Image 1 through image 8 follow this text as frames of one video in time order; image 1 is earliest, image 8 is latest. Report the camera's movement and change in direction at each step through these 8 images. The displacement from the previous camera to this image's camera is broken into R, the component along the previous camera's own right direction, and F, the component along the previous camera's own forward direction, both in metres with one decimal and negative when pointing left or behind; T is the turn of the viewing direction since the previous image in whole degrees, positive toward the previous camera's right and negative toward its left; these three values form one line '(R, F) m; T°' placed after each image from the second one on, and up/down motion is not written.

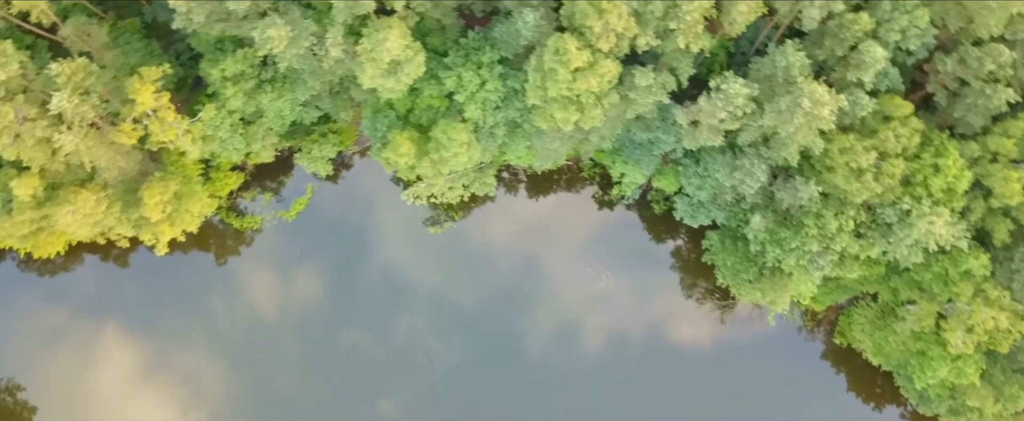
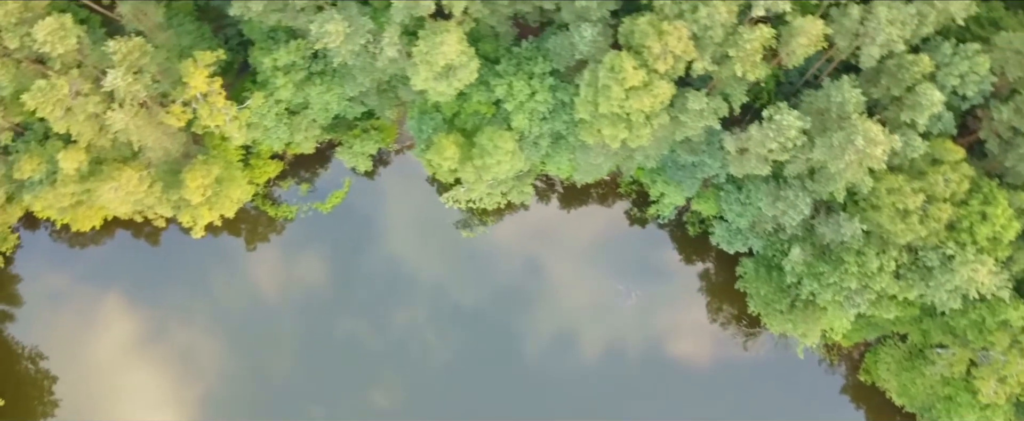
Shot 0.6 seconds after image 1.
(-0.7, 0.0) m; -1°
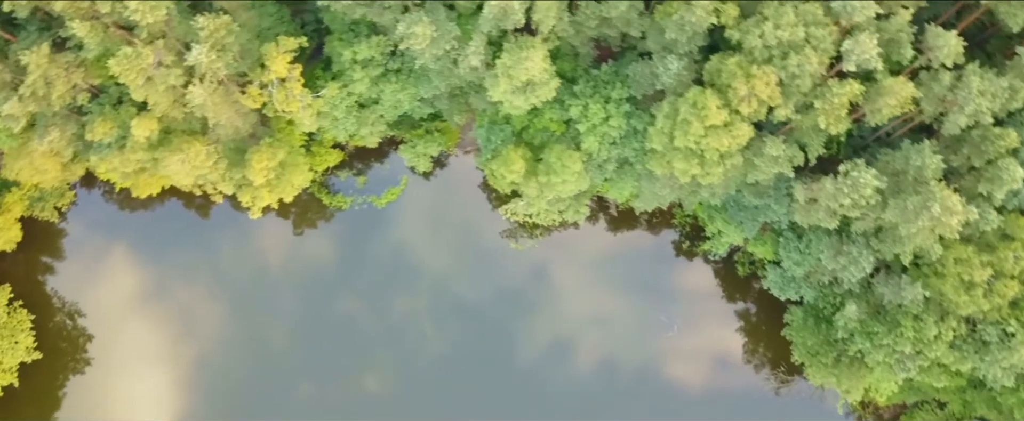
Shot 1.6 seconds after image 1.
(-1.1, 0.0) m; -1°
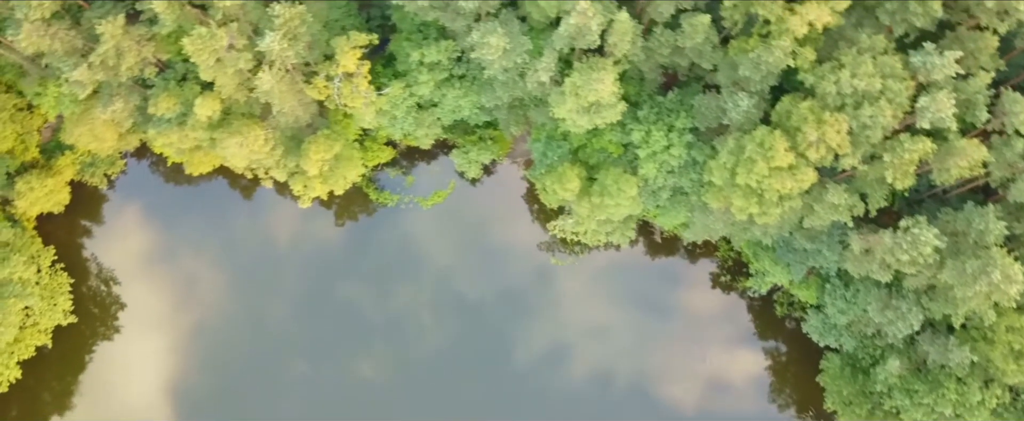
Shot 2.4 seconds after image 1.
(-1.0, 0.0) m; -1°
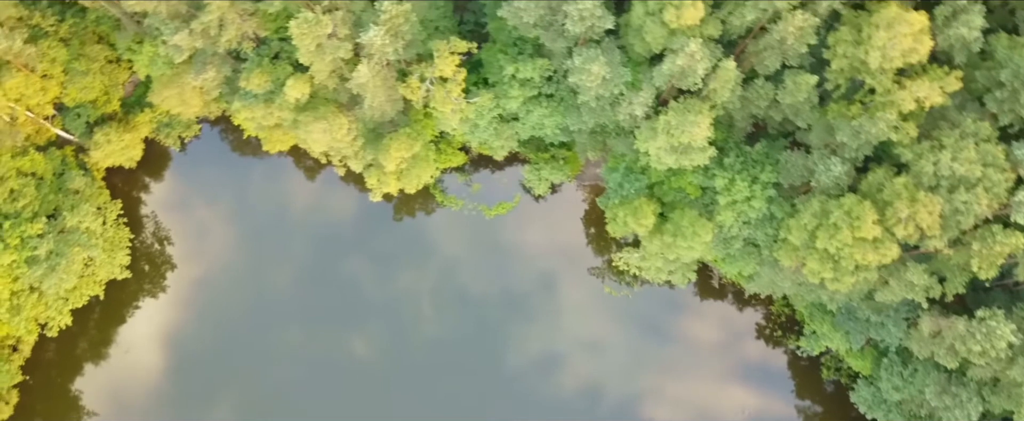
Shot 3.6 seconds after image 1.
(-1.4, 0.0) m; -1°
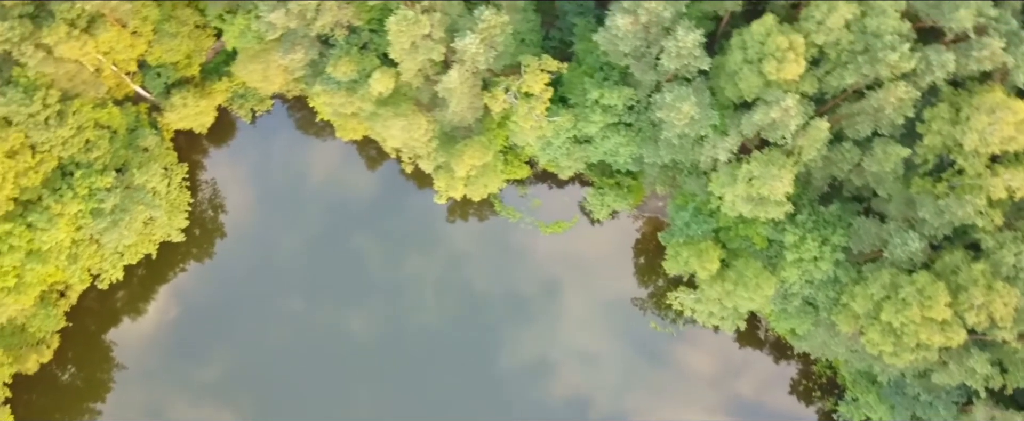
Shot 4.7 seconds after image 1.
(-1.2, 0.0) m; -1°
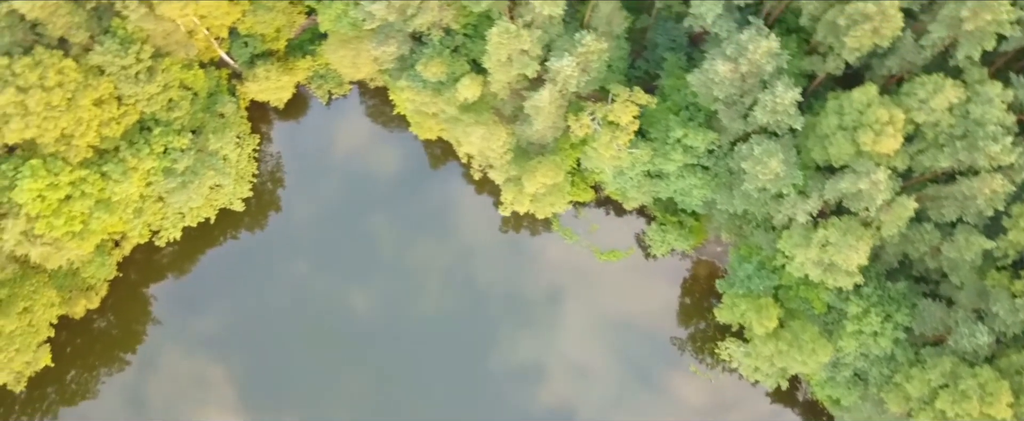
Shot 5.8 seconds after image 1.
(-1.2, 0.0) m; -1°
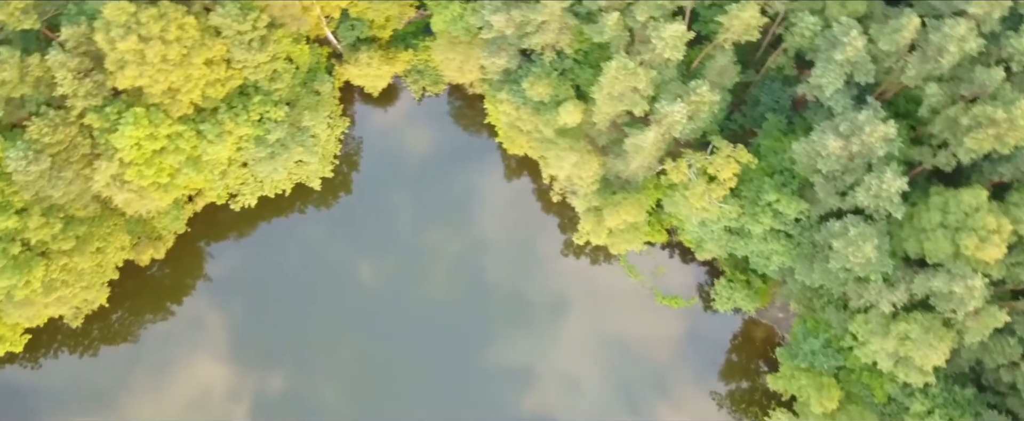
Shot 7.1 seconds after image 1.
(-1.5, 0.0) m; -2°
